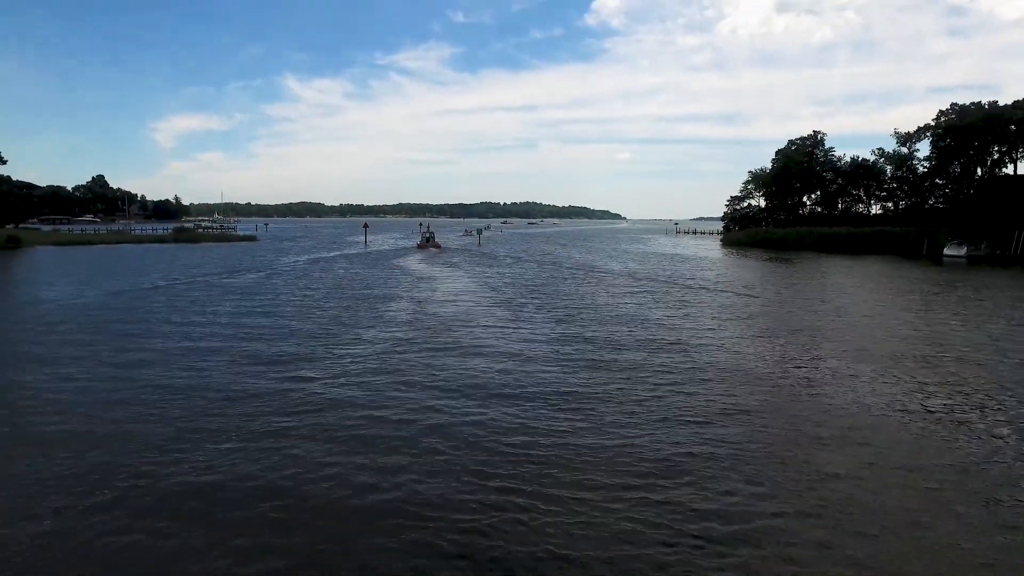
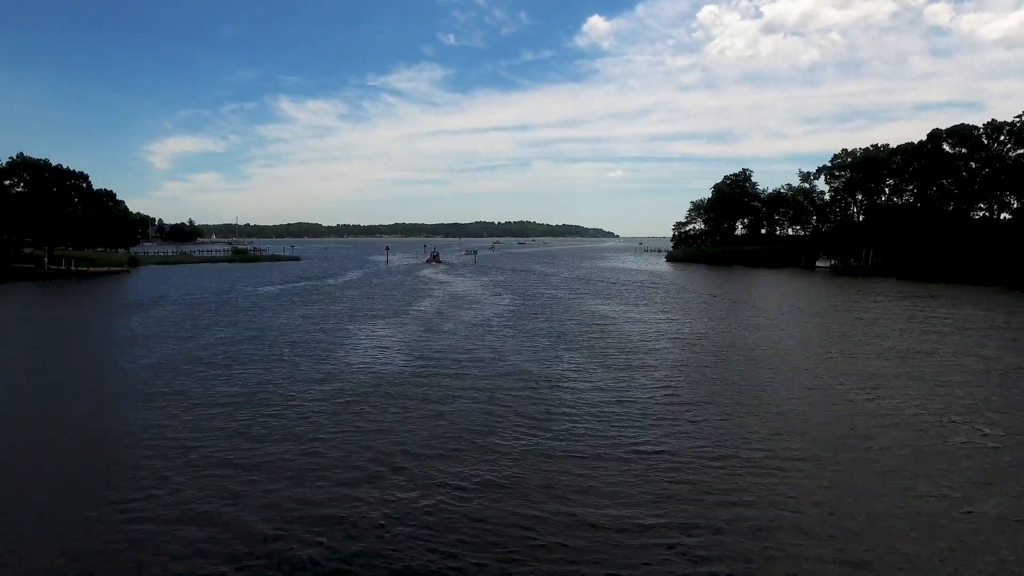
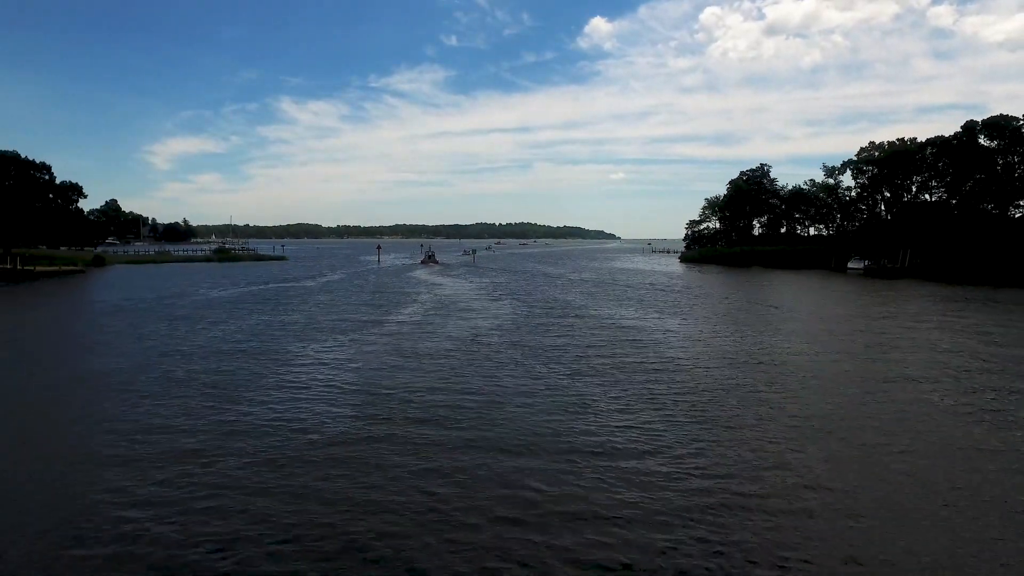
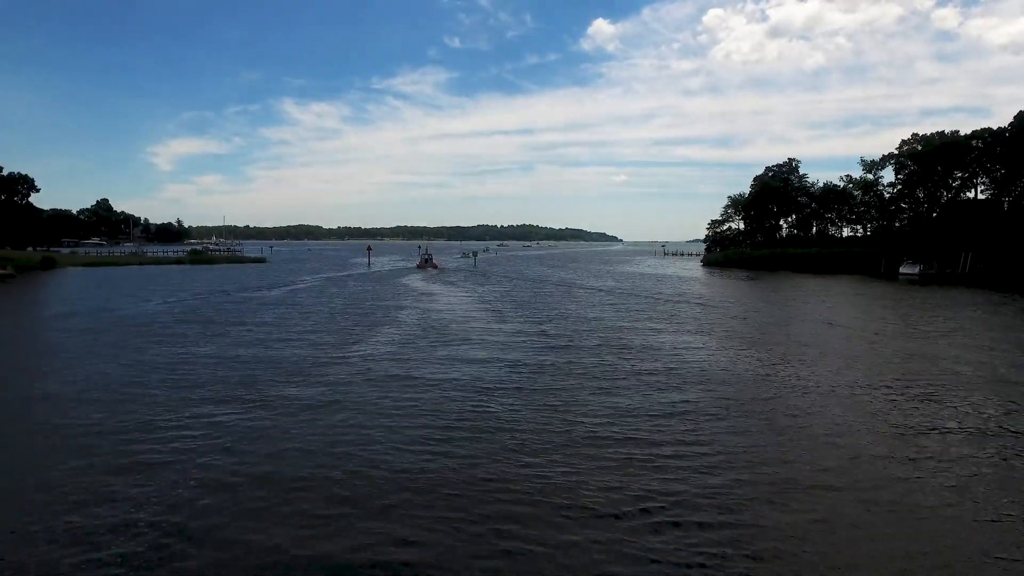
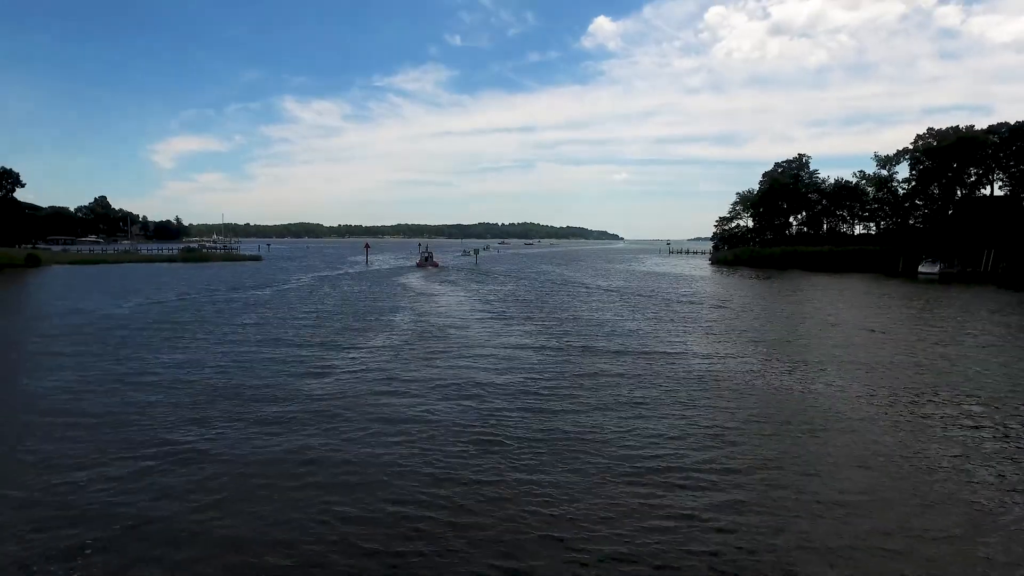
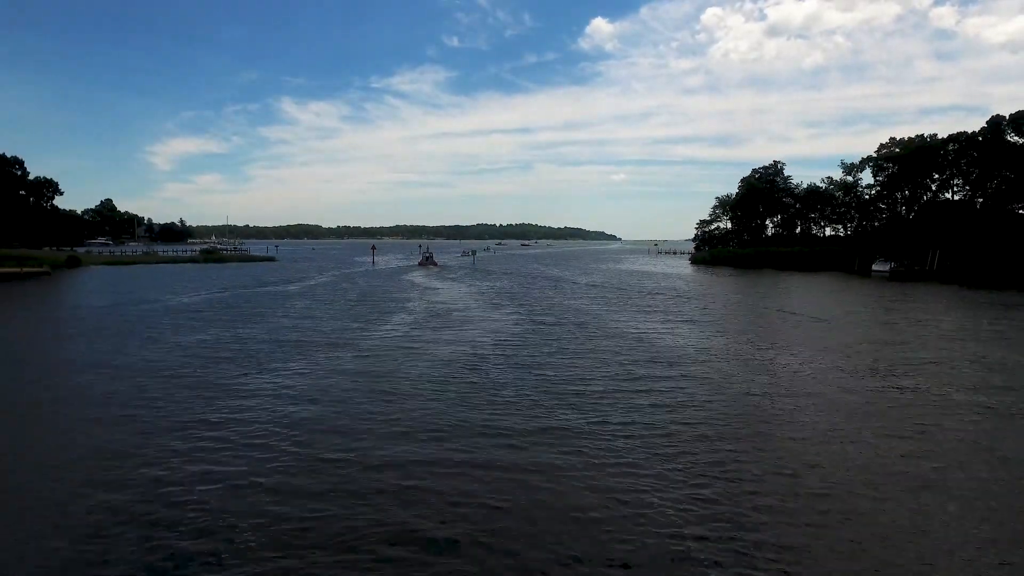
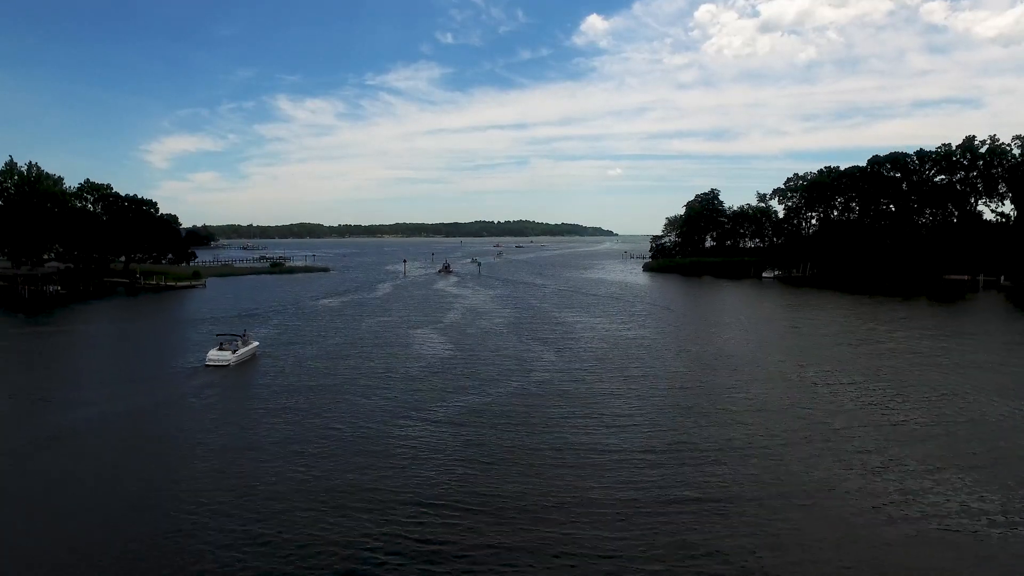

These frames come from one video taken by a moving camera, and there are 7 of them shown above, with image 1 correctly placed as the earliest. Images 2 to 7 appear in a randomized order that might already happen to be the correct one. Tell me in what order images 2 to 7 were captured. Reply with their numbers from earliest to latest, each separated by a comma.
5, 4, 6, 3, 2, 7
